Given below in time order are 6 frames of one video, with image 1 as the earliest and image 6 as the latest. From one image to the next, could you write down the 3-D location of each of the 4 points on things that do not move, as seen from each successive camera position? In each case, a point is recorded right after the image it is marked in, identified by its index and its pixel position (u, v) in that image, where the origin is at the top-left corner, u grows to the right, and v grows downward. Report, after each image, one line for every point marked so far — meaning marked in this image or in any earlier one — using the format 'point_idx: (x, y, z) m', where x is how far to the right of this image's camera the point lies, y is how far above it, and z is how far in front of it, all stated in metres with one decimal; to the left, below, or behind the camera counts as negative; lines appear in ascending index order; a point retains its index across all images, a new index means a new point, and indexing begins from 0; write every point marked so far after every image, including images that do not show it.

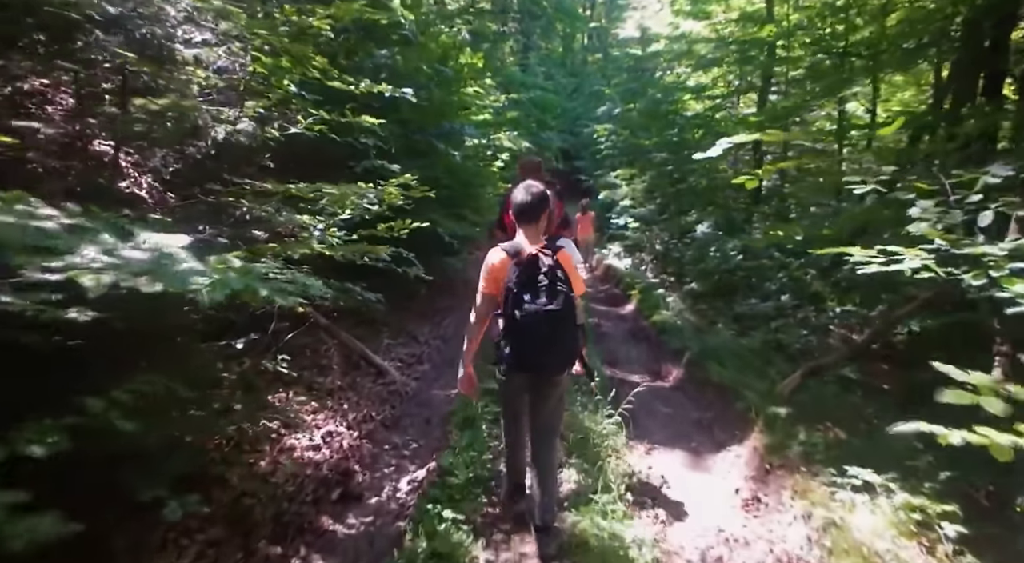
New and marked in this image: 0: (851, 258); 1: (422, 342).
0: (+2.3, +0.2, +3.7) m
1: (-1.3, -0.9, +8.2) m
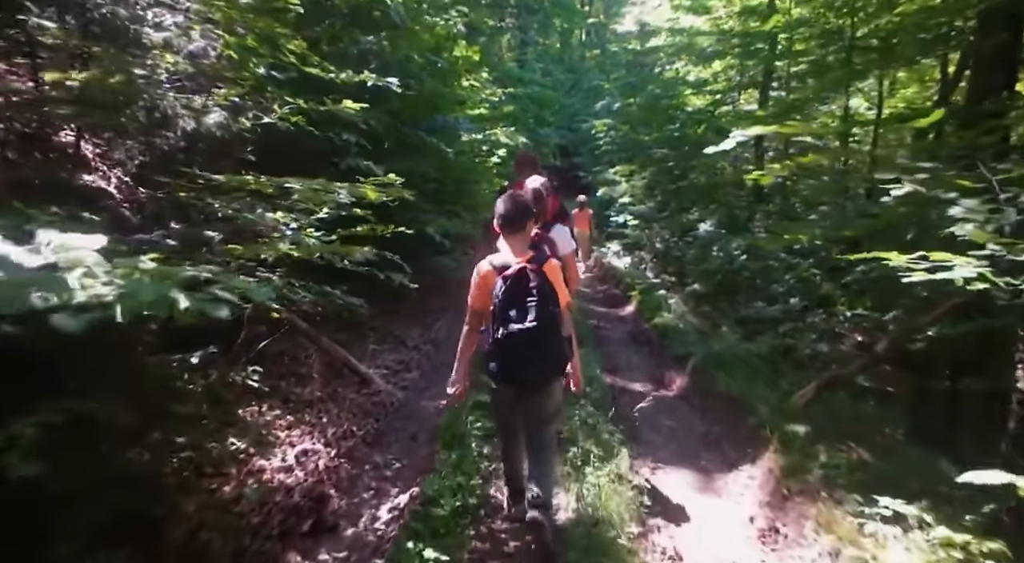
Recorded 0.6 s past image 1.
0: (+2.3, +0.1, +3.3) m
1: (-1.4, -0.9, +7.7) m
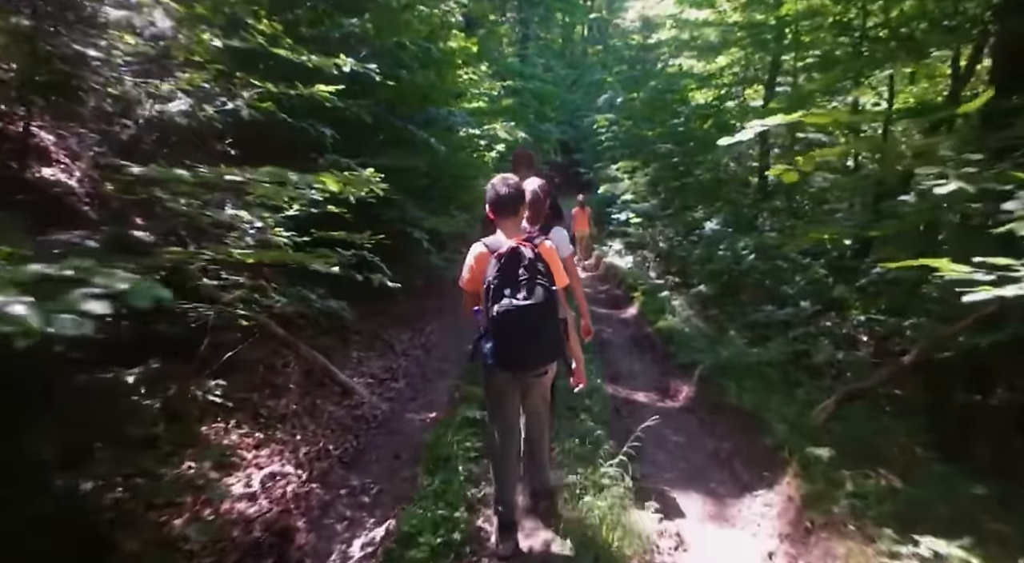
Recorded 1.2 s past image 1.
0: (+2.2, 0.0, +2.8) m
1: (-1.5, -1.0, +7.3) m
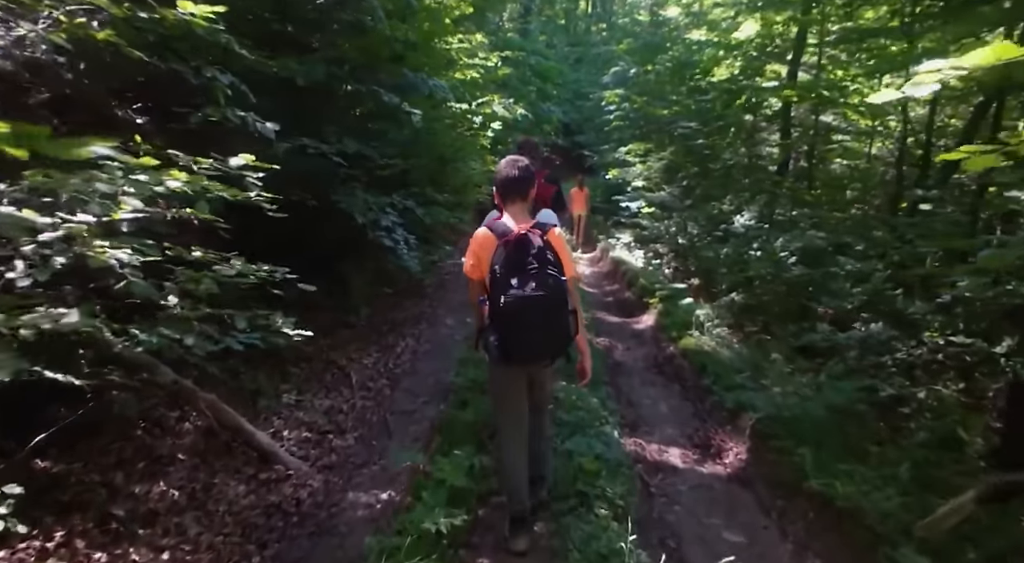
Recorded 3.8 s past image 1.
0: (+2.1, -0.3, +1.1) m
1: (-1.6, -1.1, +5.6) m
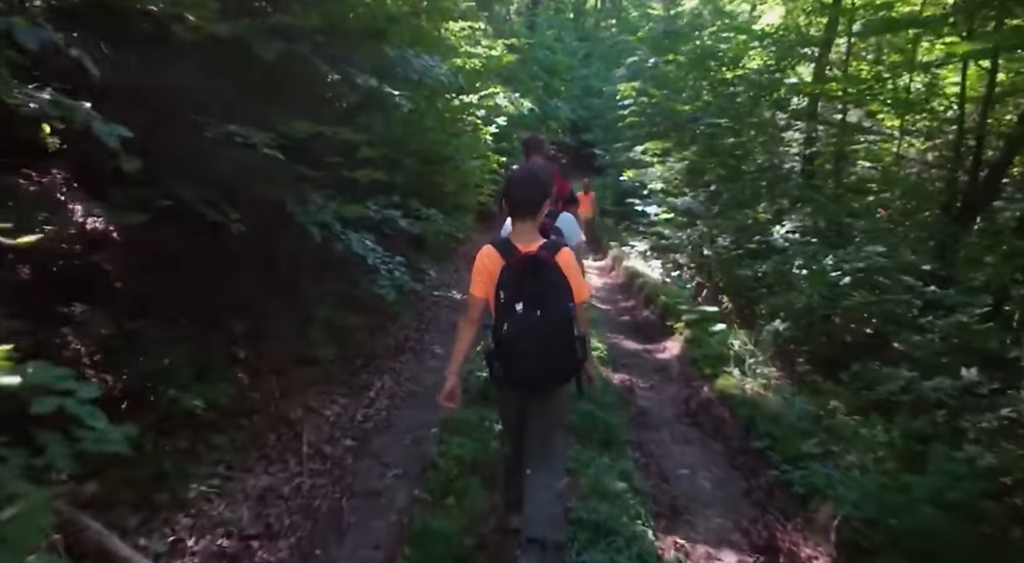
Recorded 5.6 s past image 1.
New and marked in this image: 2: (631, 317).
0: (+2.1, -0.6, -0.3) m
1: (-1.6, -1.4, +4.2) m
2: (+2.2, -0.7, +10.2) m
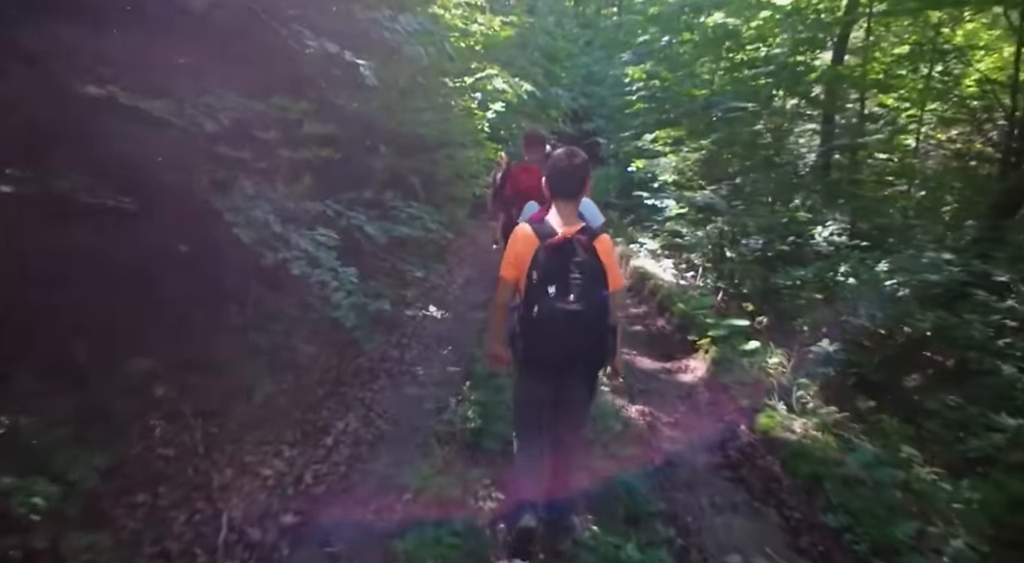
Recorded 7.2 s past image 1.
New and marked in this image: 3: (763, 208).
0: (+2.1, -0.9, -1.5) m
1: (-1.6, -1.5, +3.1) m
2: (+2.1, -0.7, +9.0) m
3: (+4.5, +1.3, +9.9) m
